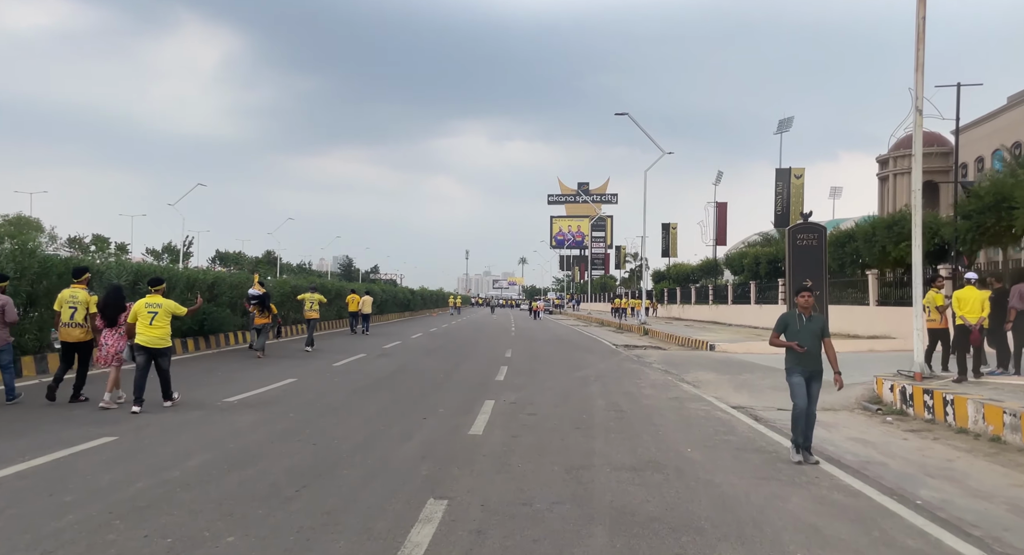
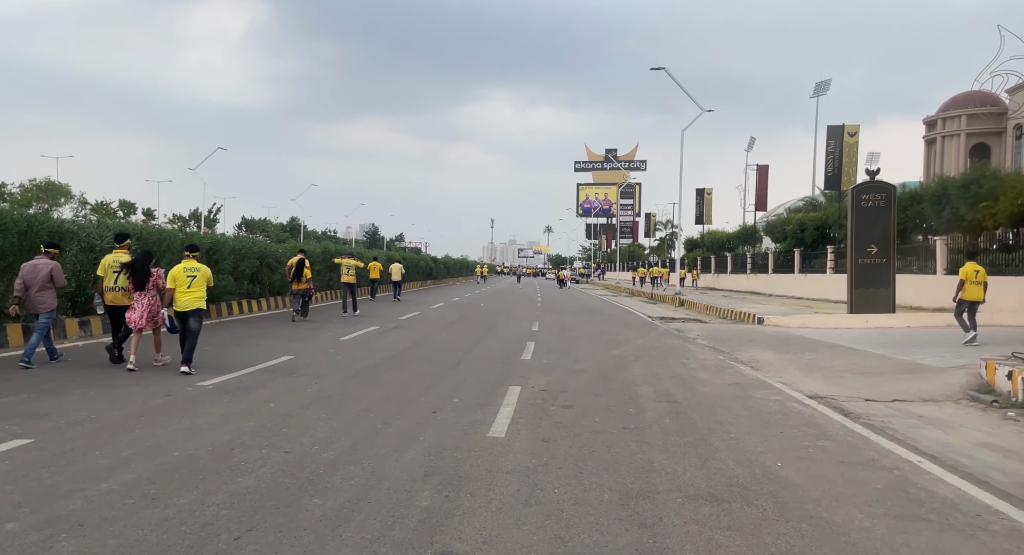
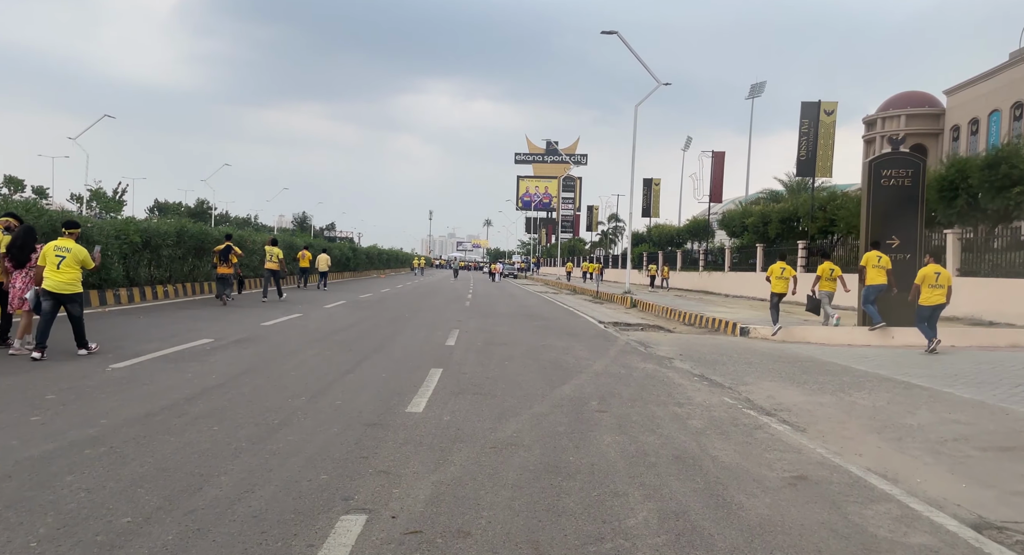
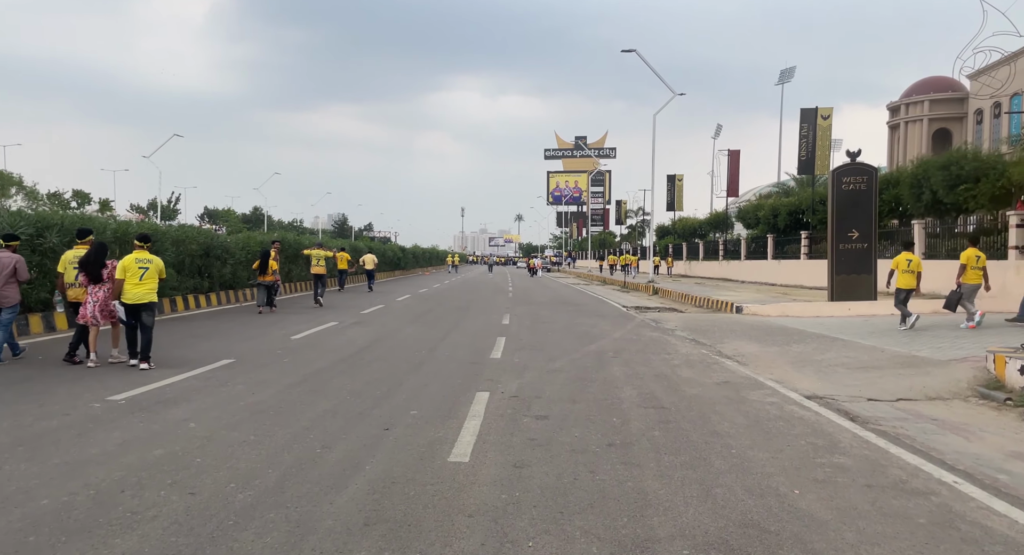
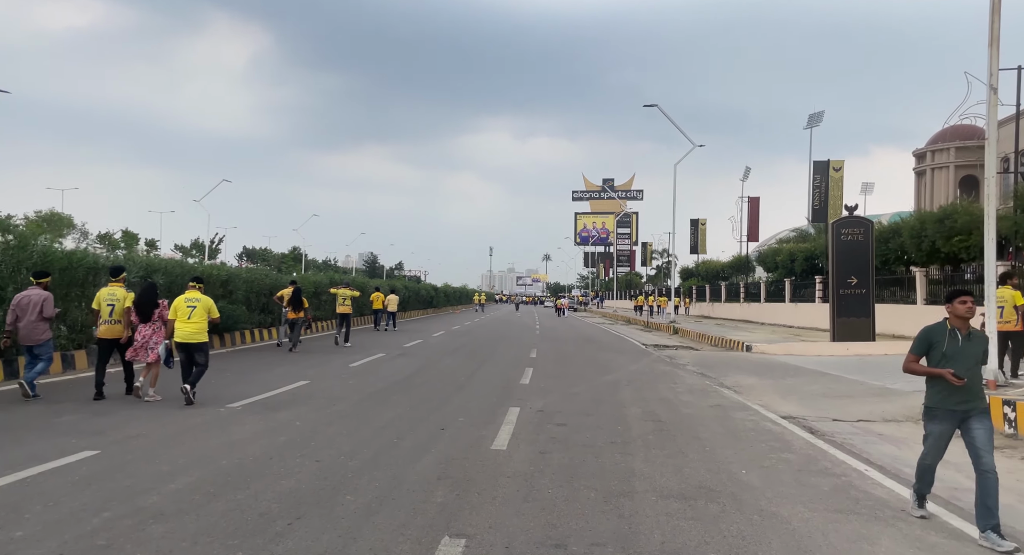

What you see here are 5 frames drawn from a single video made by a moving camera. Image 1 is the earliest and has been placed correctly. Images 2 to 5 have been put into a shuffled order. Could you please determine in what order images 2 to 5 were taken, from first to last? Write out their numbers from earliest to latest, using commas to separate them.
5, 2, 4, 3
